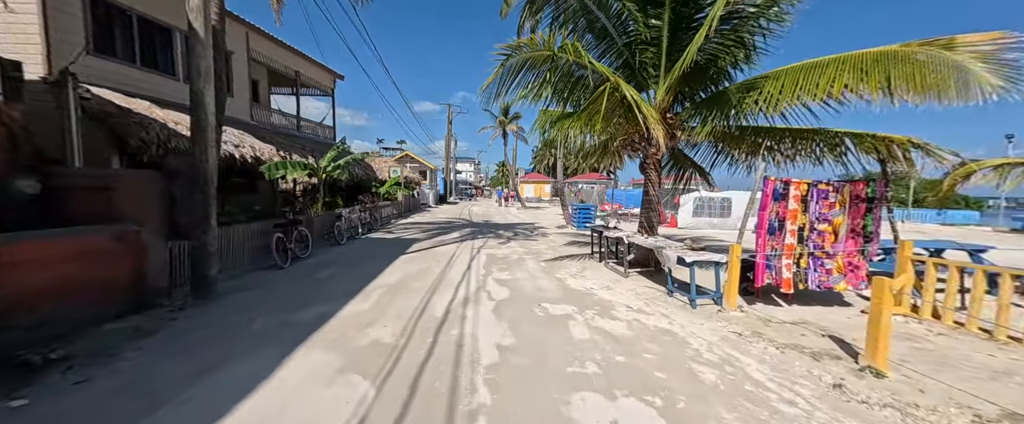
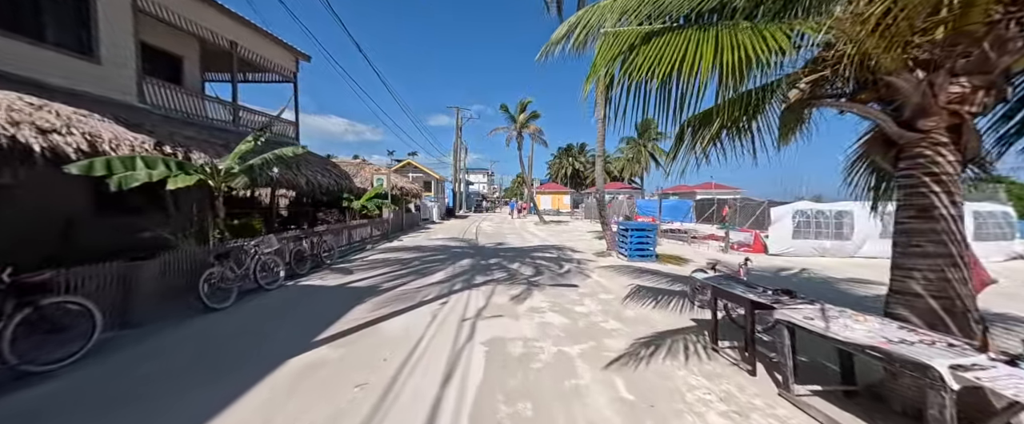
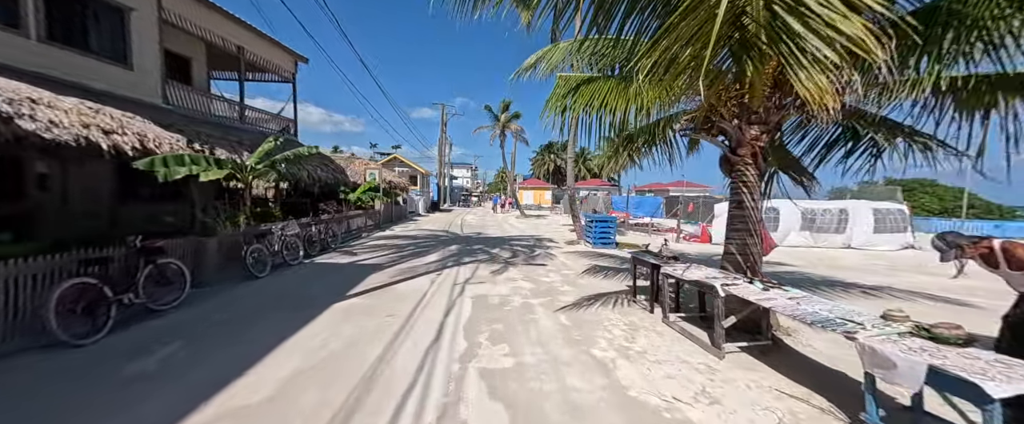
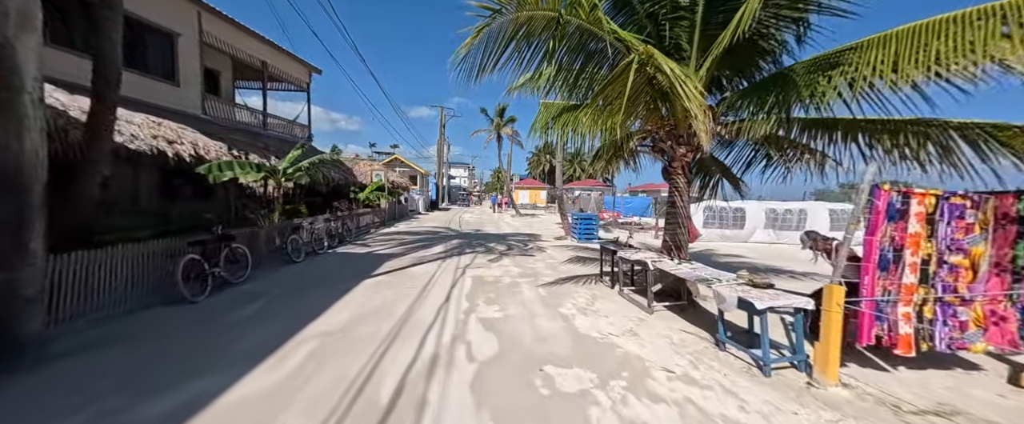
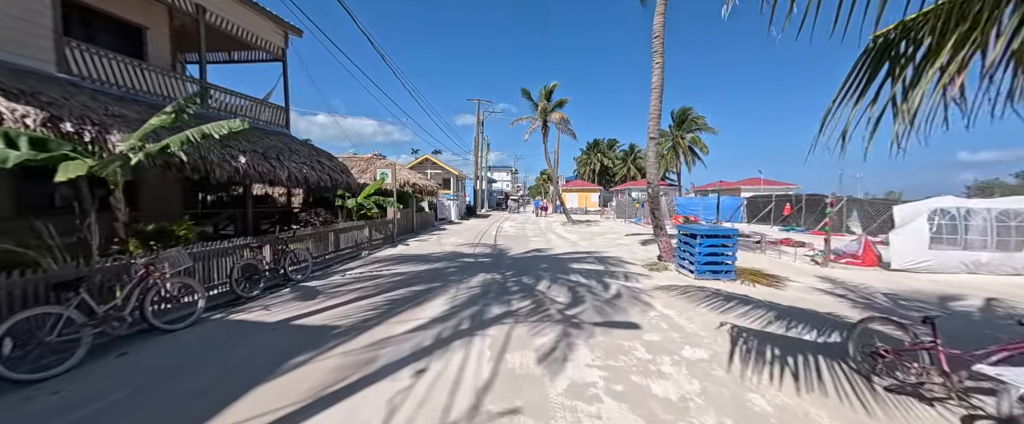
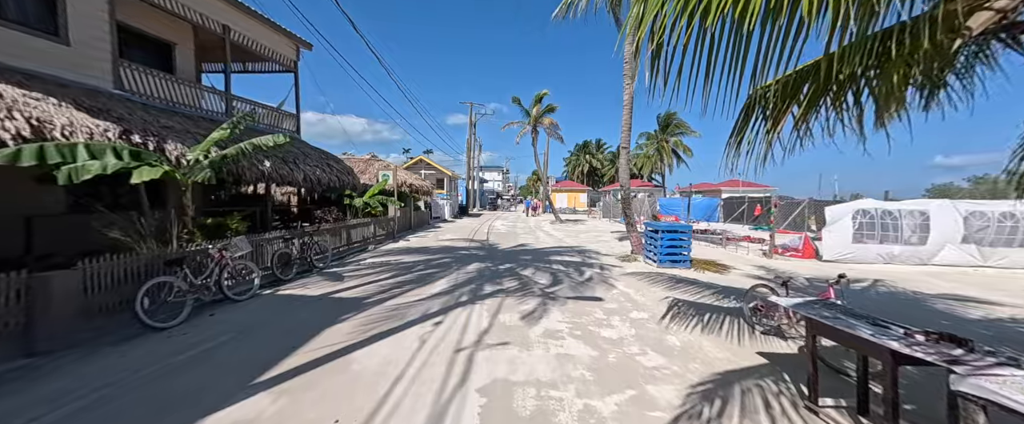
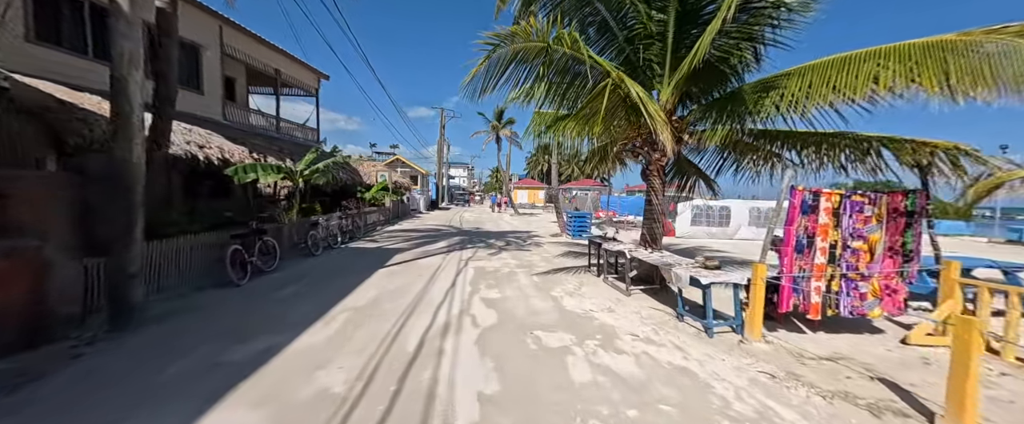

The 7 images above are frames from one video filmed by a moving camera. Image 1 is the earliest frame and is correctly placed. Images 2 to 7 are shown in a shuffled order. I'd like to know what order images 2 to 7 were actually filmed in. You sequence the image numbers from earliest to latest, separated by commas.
7, 4, 3, 2, 6, 5
